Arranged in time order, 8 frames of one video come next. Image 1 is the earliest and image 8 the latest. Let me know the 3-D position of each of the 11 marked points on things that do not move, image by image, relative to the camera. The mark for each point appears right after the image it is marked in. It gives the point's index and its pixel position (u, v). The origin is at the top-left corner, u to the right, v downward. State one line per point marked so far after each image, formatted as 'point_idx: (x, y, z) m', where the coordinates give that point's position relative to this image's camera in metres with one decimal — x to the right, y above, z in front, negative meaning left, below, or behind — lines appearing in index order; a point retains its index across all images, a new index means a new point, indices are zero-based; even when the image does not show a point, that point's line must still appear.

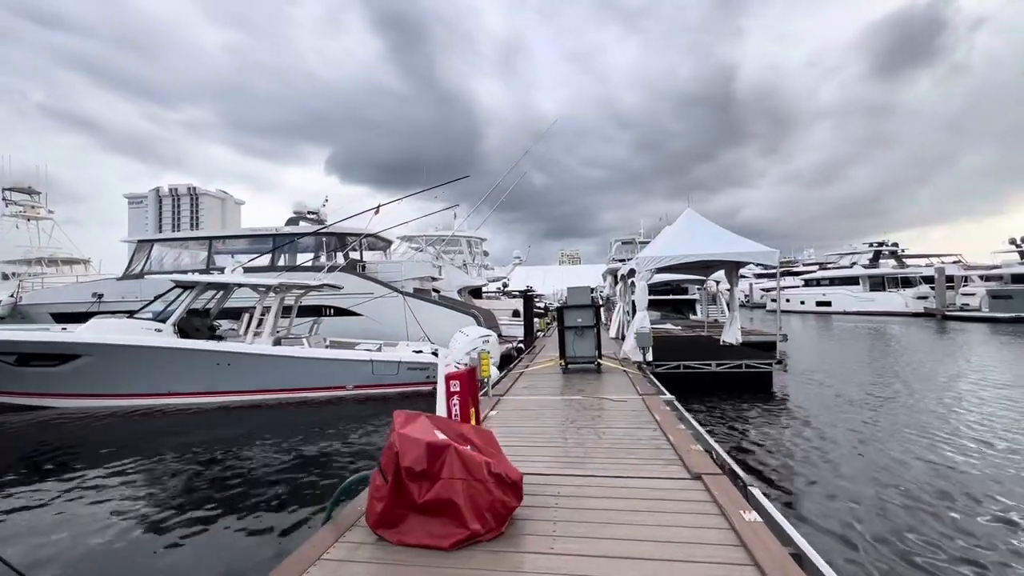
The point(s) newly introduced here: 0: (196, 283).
0: (-6.1, +0.1, +9.0) m
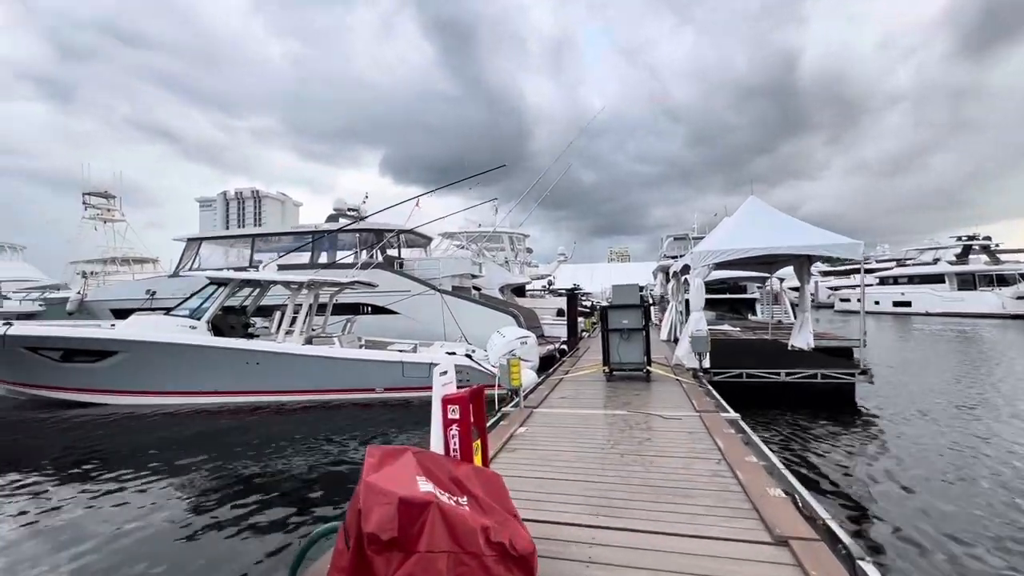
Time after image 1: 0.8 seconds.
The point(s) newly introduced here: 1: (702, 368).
0: (-5.3, +0.1, +8.9) m
1: (+3.1, -1.3, +7.8) m
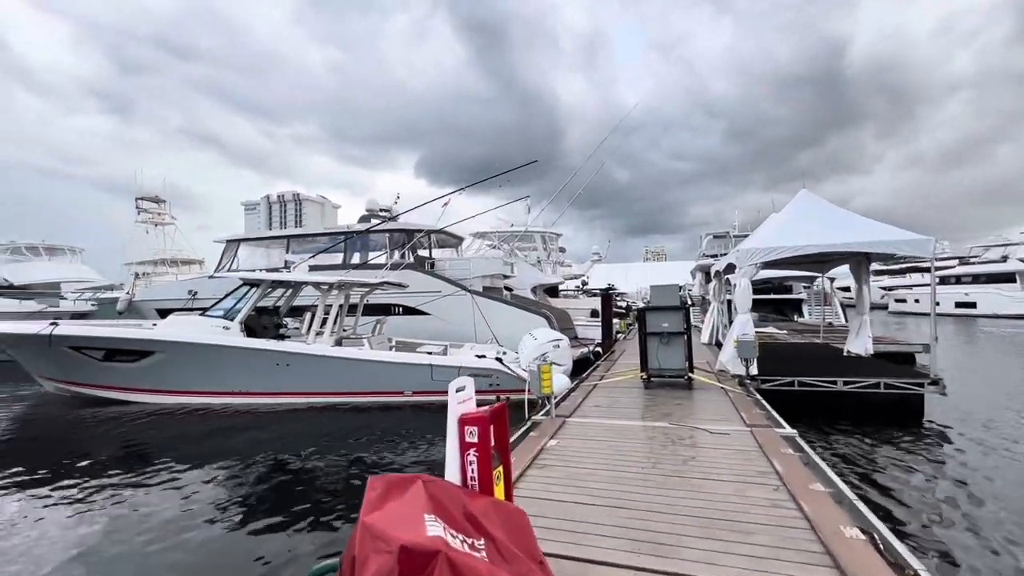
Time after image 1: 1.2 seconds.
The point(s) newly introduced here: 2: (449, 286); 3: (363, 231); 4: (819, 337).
0: (-4.8, +0.1, +8.9) m
1: (+3.6, -1.3, +7.2) m
2: (-1.6, 0.0, +12.1) m
3: (-4.0, +1.5, +12.7) m
4: (+7.8, -1.2, +11.9) m
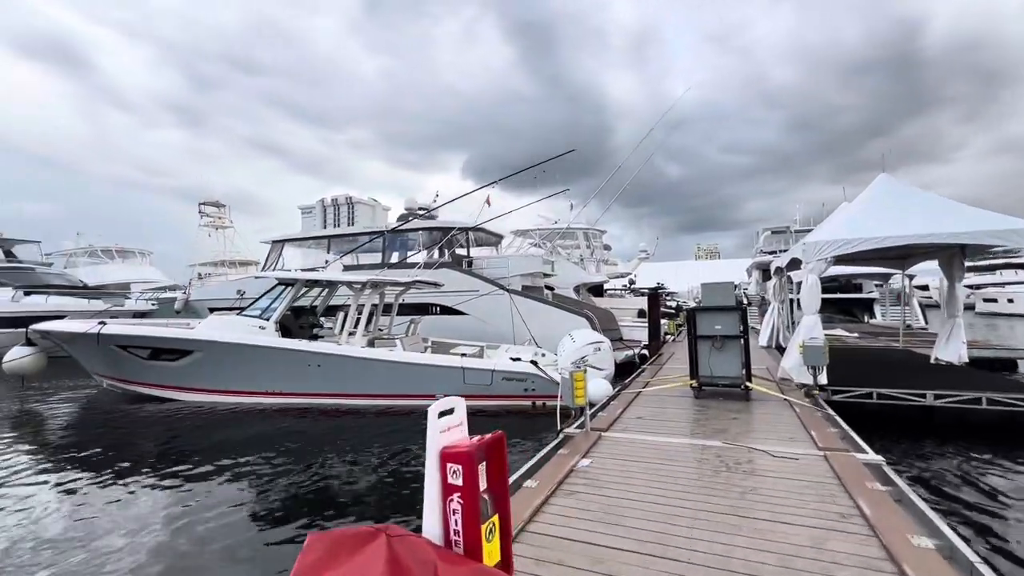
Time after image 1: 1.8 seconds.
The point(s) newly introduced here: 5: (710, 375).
0: (-4.1, +0.1, +8.9) m
1: (+4.1, -1.3, +6.3) m
2: (-0.6, +0.1, +11.7) m
3: (-2.9, +1.5, +12.6) m
4: (+8.7, -1.2, +10.6) m
5: (+2.5, -1.1, +6.0) m
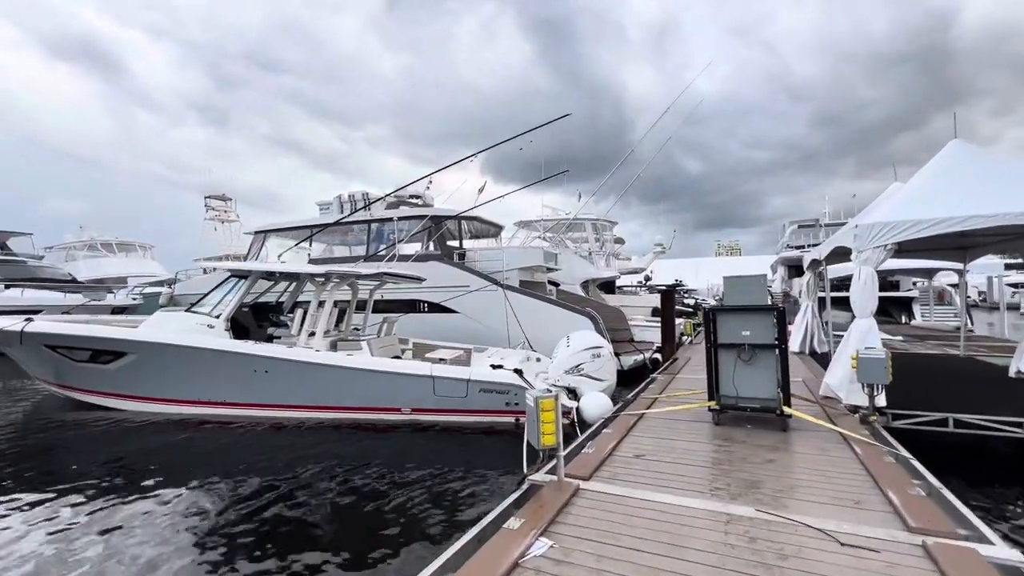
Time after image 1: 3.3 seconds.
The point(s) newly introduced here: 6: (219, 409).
0: (-4.3, +0.2, +7.7) m
1: (+3.8, -1.3, +4.9) m
2: (-0.8, +0.2, +10.4) m
3: (-3.0, +1.7, +11.4) m
4: (+8.5, -1.1, +9.0) m
5: (+2.2, -1.1, +4.6) m
6: (-4.4, -1.8, +7.1) m
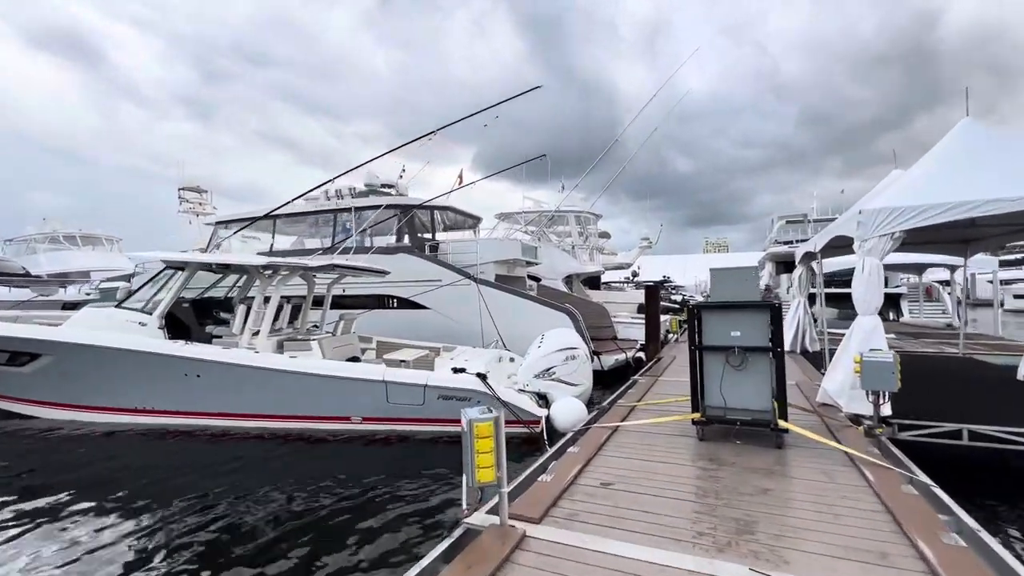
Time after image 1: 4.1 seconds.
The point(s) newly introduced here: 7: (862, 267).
0: (-4.8, +0.3, +6.9) m
1: (+3.3, -1.2, +4.3) m
2: (-1.3, +0.3, +9.7) m
3: (-3.6, +1.8, +10.6) m
4: (+8.0, -1.0, +8.5) m
5: (+1.8, -1.0, +3.9) m
6: (-4.9, -1.7, +6.4) m
7: (+3.5, +0.2, +4.7) m
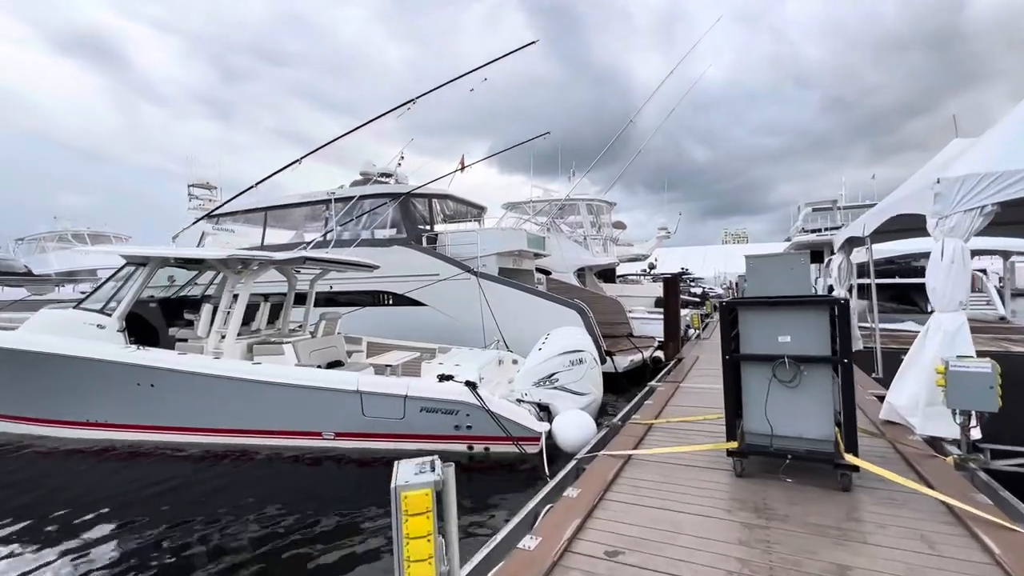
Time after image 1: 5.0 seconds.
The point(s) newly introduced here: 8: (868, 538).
0: (-4.8, +0.4, +6.2) m
1: (+3.2, -1.1, +3.3) m
2: (-1.2, +0.4, +8.9) m
3: (-3.5, +1.9, +9.8) m
4: (+8.0, -0.9, +7.4) m
5: (+1.6, -0.9, +3.0) m
6: (-4.9, -1.7, +5.7) m
7: (+3.4, +0.3, +3.8) m
8: (+1.8, -1.2, +2.3) m
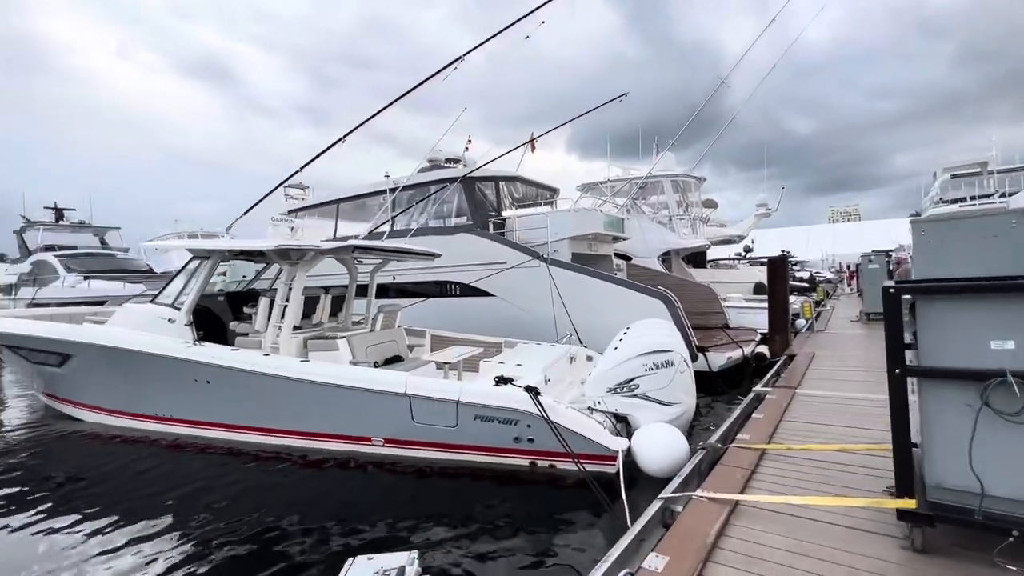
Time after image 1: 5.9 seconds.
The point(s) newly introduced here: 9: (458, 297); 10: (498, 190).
0: (-3.9, +0.5, +6.2) m
1: (+3.5, -1.0, +2.0) m
2: (0.0, +0.6, +8.2) m
3: (-2.1, +2.1, +9.5) m
4: (+8.9, -0.6, +5.1) m
5: (+1.9, -0.8, +2.0) m
6: (-4.1, -1.6, +5.7) m
7: (+3.7, +0.4, +2.3) m
8: (+1.9, -1.1, +1.3) m
9: (-1.0, -0.2, +8.7) m
10: (-0.3, +2.0, +9.4) m
